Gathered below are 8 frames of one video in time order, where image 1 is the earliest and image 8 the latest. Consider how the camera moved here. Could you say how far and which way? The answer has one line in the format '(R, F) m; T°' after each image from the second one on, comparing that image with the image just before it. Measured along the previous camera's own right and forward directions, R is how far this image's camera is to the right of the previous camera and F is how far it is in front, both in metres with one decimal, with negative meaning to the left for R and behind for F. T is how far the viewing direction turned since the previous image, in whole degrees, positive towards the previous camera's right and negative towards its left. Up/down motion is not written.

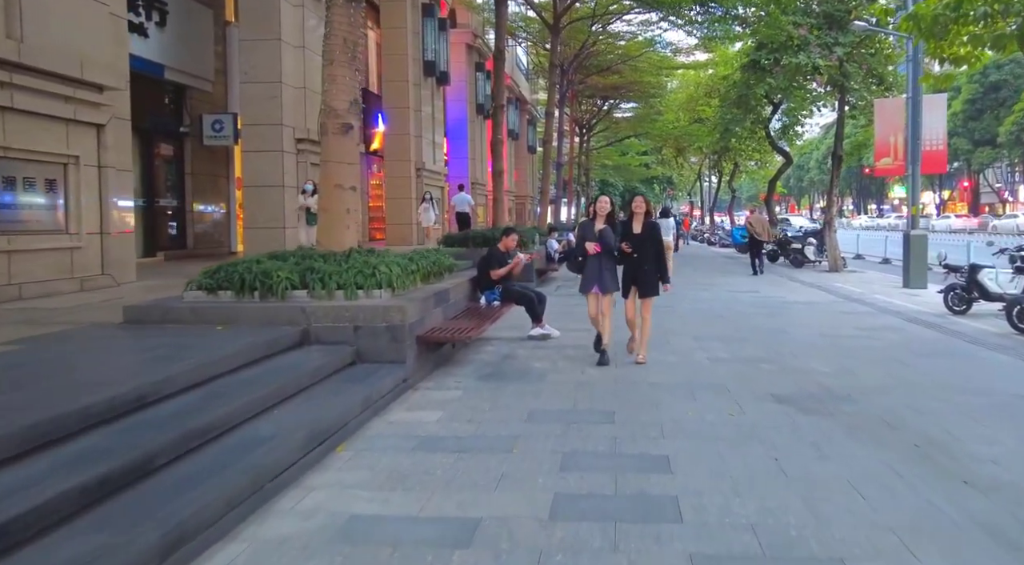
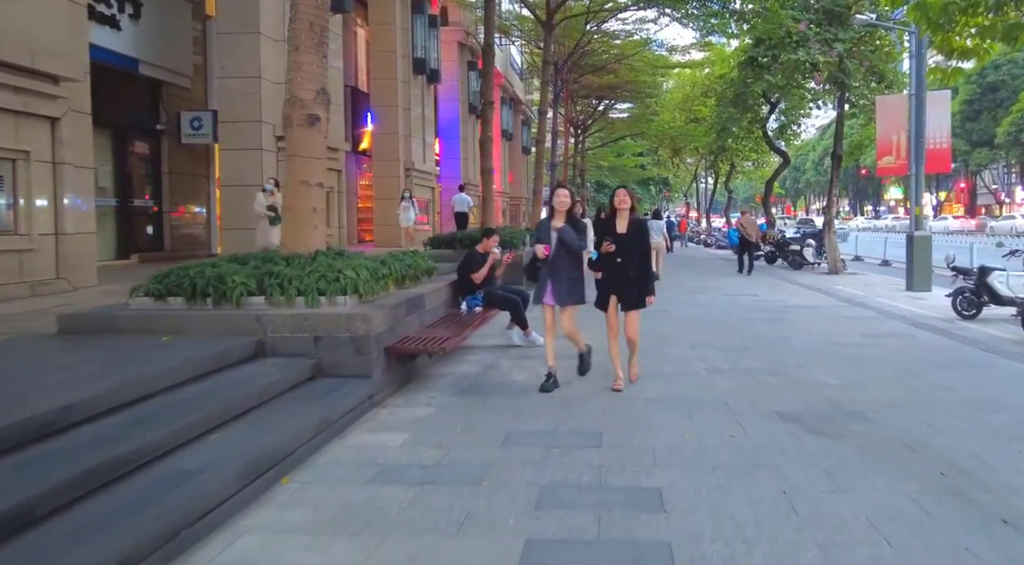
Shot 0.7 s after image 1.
(+0.2, +0.7) m; 0°
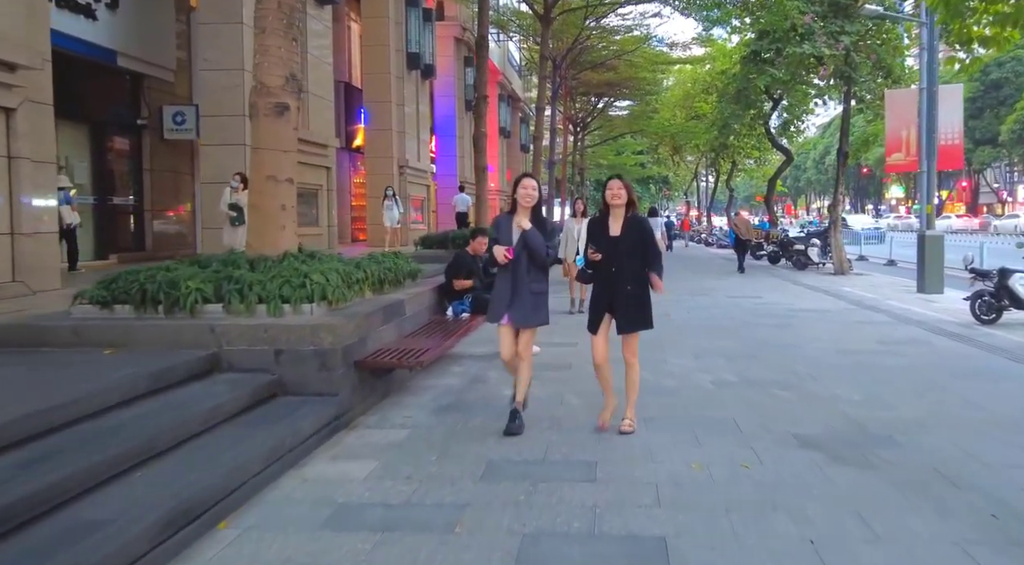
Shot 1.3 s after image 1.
(+0.1, +0.7) m; 0°
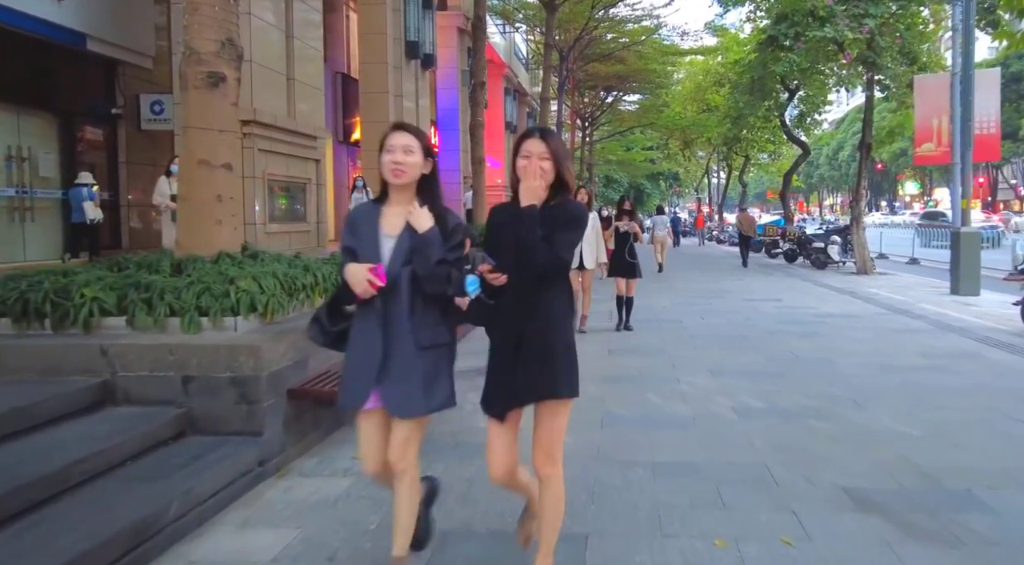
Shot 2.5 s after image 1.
(+0.2, +1.2) m; -1°
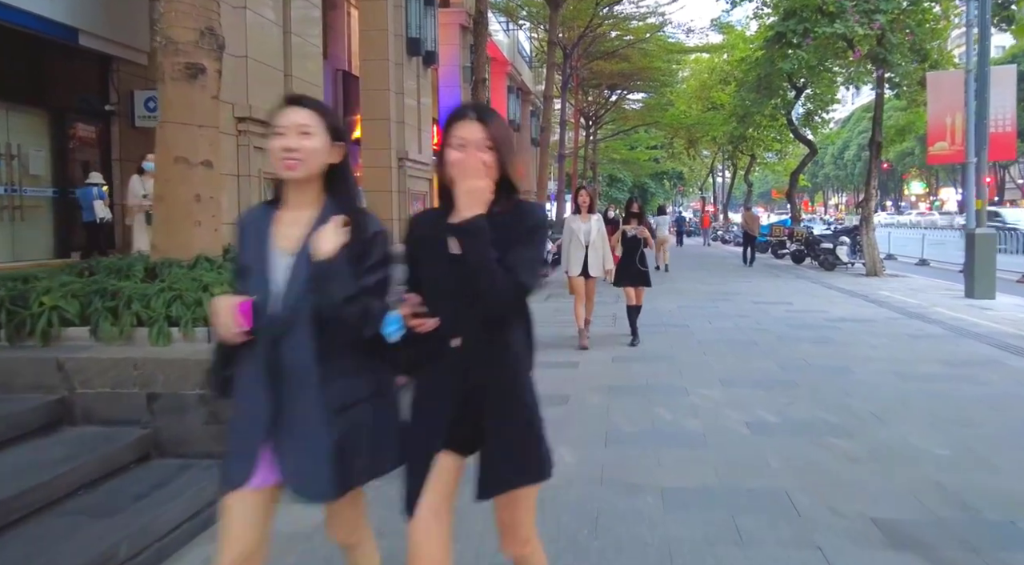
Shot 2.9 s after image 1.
(0.0, +0.4) m; 0°
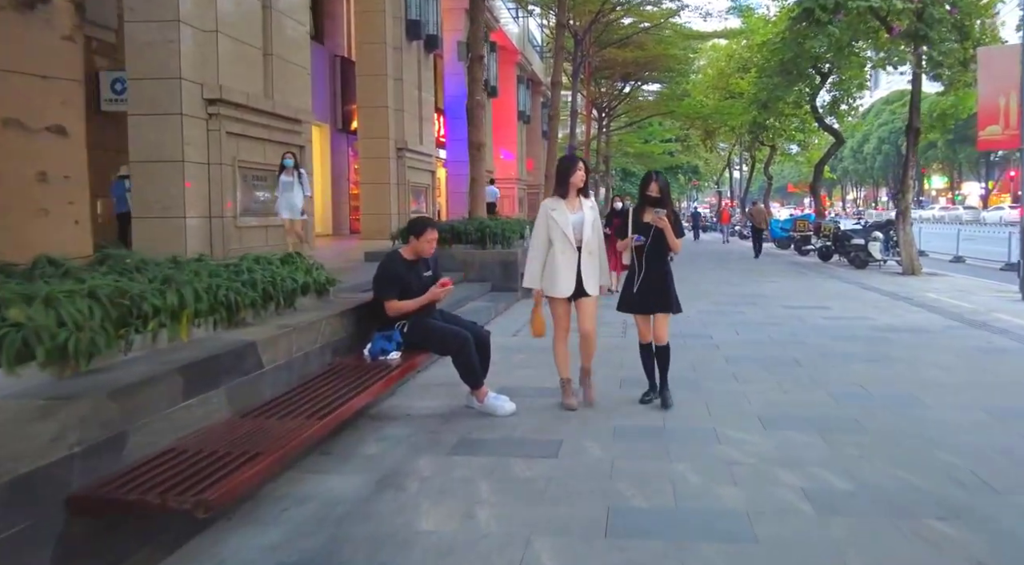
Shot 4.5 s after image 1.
(+0.2, +1.6) m; -1°
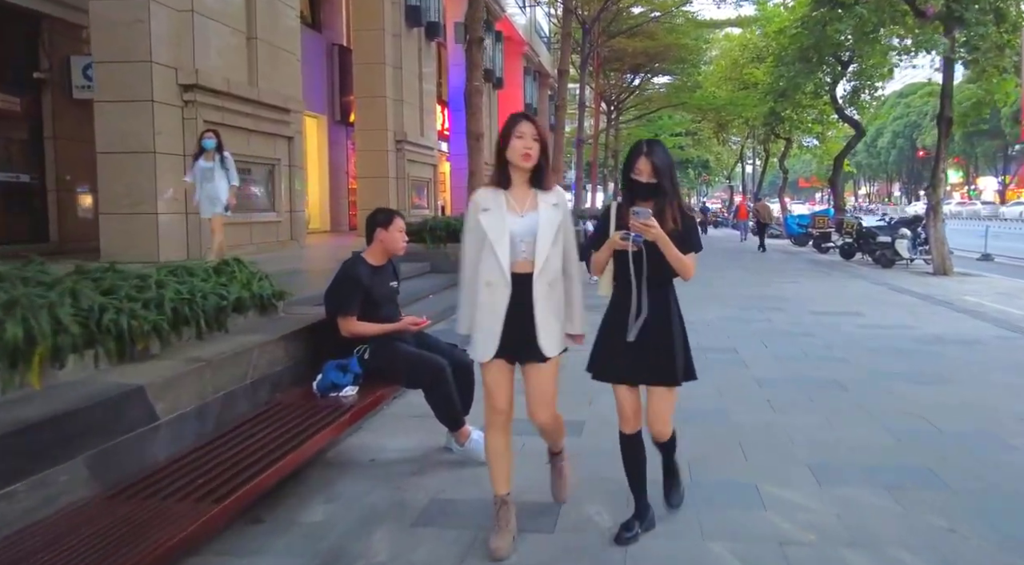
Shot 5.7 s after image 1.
(+0.1, +1.1) m; -1°
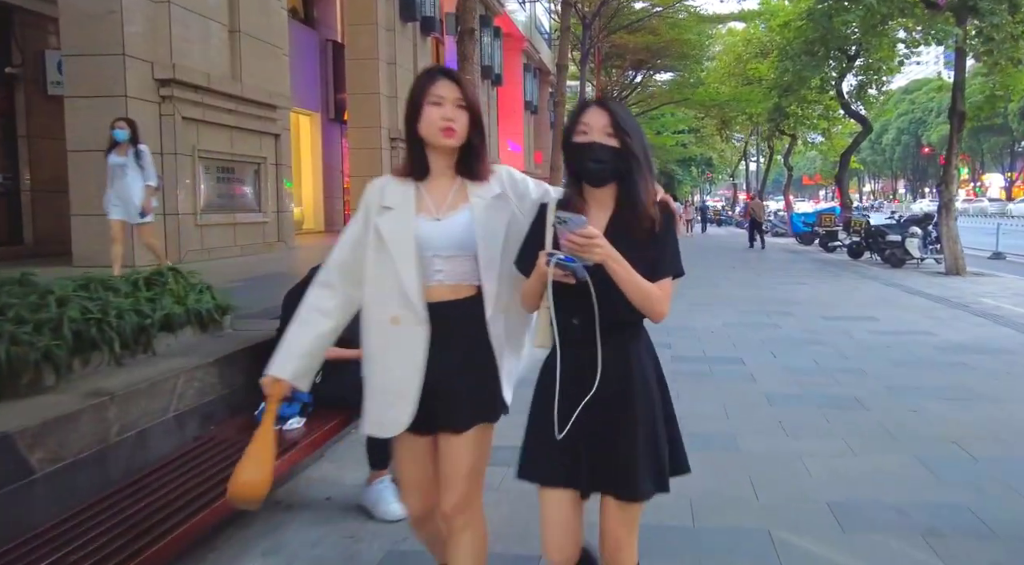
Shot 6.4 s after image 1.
(+0.1, +0.6) m; 0°
